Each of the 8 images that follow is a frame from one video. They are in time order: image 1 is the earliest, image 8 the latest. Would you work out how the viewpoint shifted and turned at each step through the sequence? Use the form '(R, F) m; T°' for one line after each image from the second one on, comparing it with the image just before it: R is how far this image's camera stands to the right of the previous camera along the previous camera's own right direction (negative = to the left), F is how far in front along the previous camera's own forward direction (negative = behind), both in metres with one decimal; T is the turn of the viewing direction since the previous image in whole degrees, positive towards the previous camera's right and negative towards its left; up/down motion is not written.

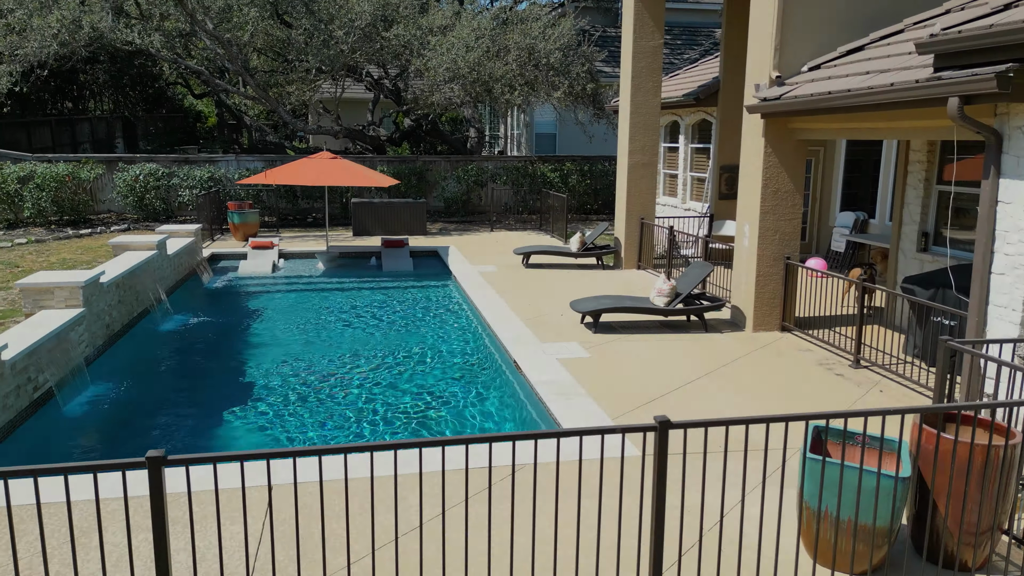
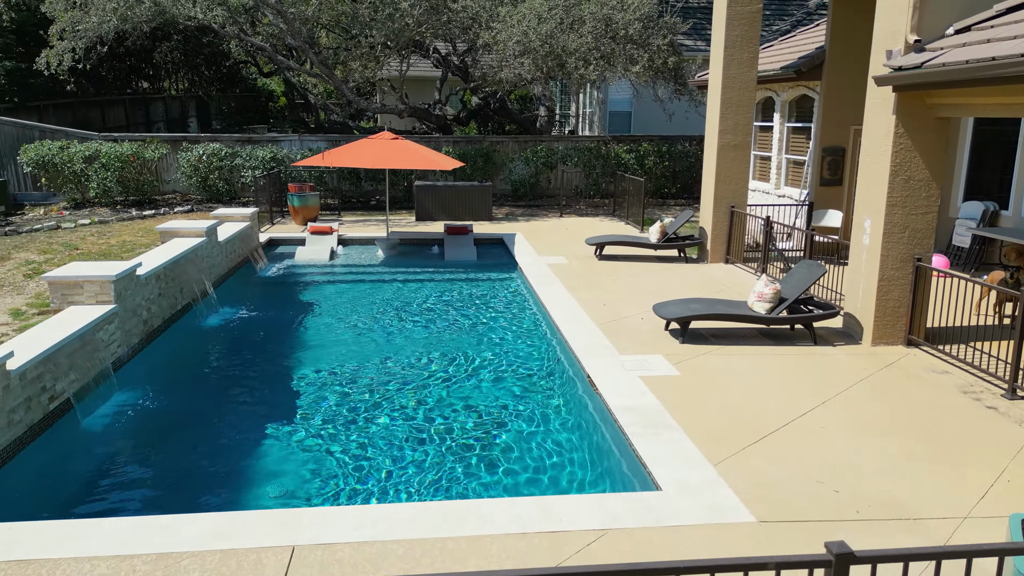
(-0.1, +1.2) m; -5°
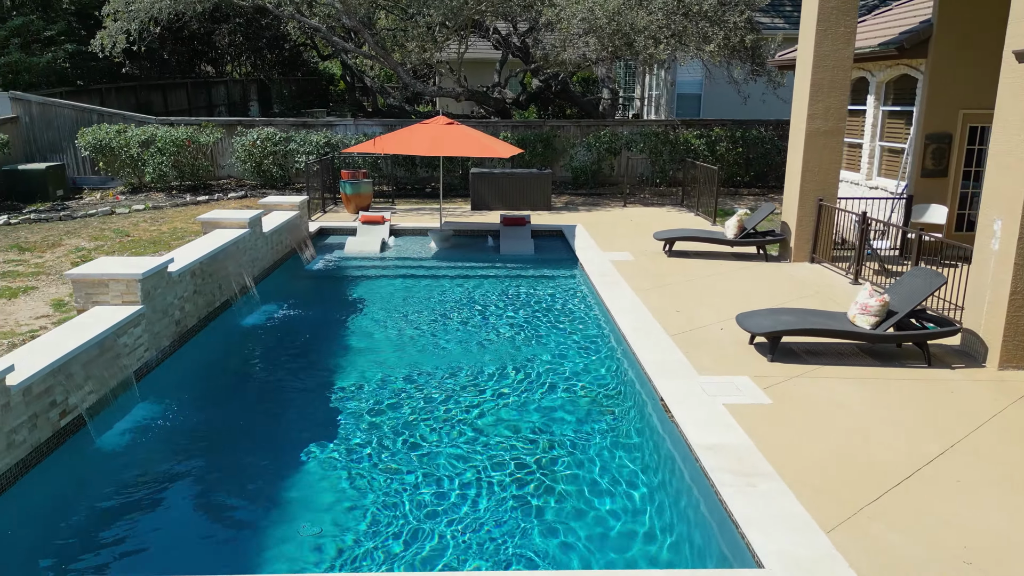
(-0.1, +0.9) m; -5°
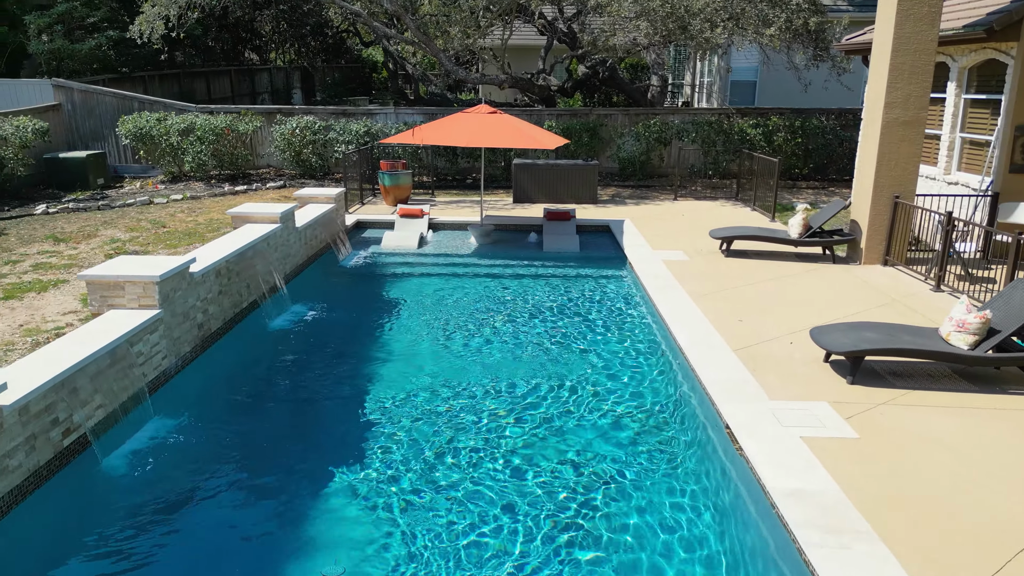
(-0.1, +0.7) m; -3°
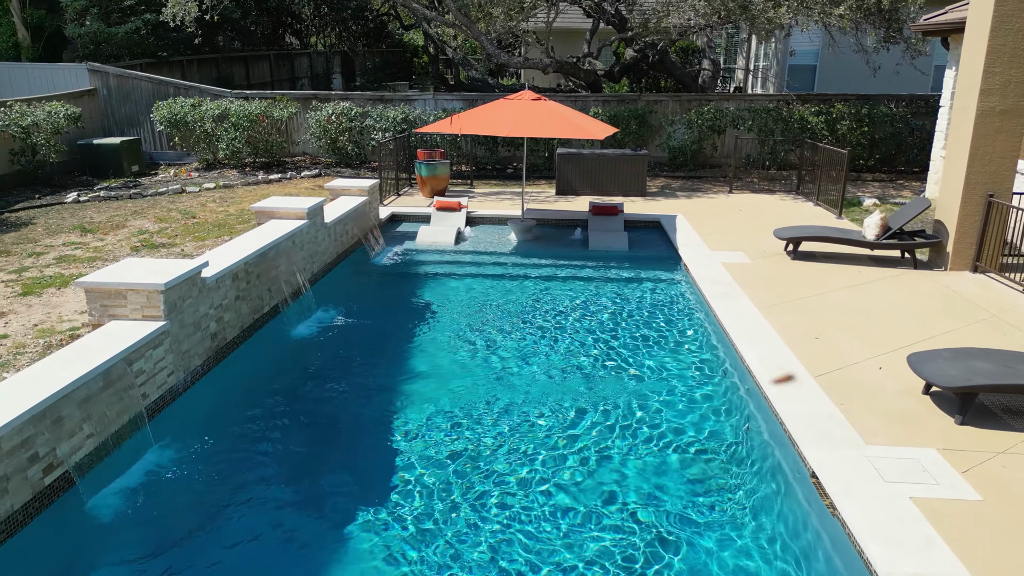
(-0.1, +0.8) m; -3°
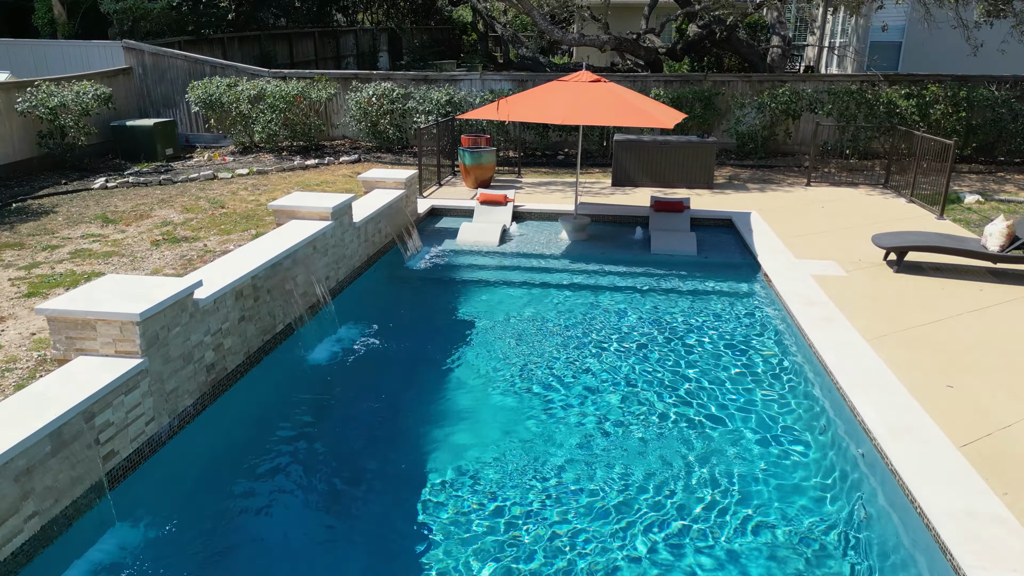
(-0.1, +1.2) m; -4°
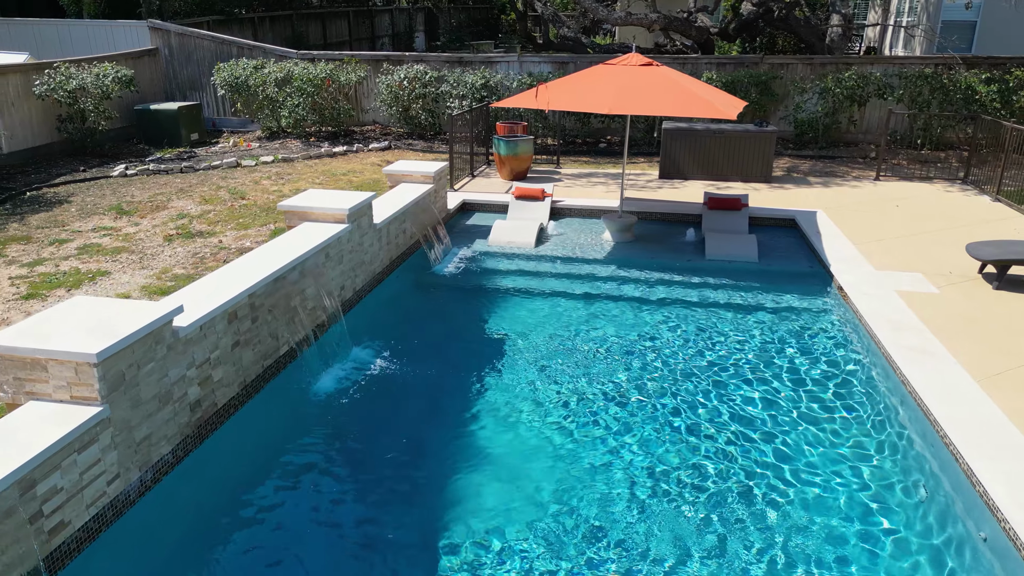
(0.0, +0.9) m; -3°
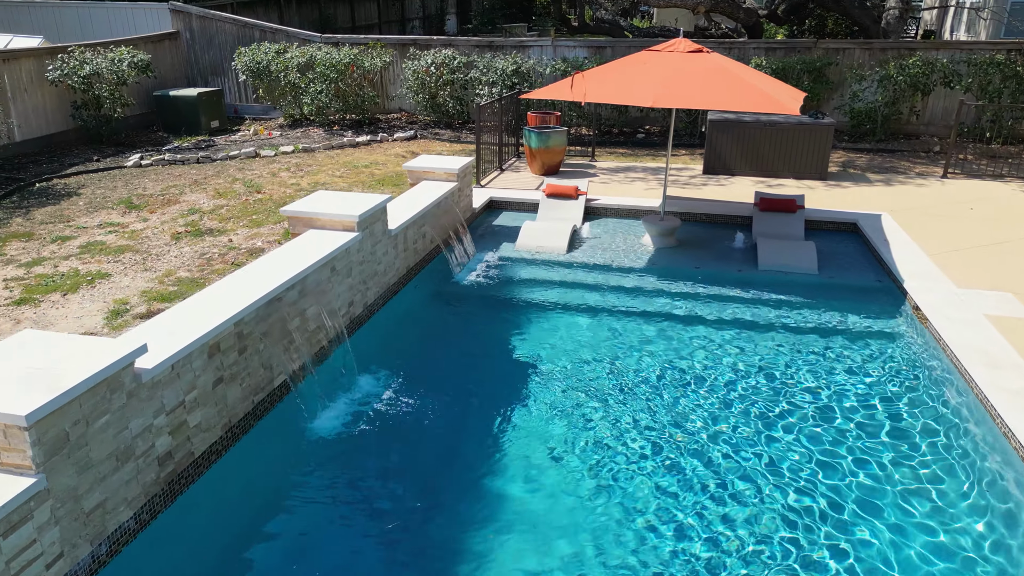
(0.0, +0.8) m; -2°
